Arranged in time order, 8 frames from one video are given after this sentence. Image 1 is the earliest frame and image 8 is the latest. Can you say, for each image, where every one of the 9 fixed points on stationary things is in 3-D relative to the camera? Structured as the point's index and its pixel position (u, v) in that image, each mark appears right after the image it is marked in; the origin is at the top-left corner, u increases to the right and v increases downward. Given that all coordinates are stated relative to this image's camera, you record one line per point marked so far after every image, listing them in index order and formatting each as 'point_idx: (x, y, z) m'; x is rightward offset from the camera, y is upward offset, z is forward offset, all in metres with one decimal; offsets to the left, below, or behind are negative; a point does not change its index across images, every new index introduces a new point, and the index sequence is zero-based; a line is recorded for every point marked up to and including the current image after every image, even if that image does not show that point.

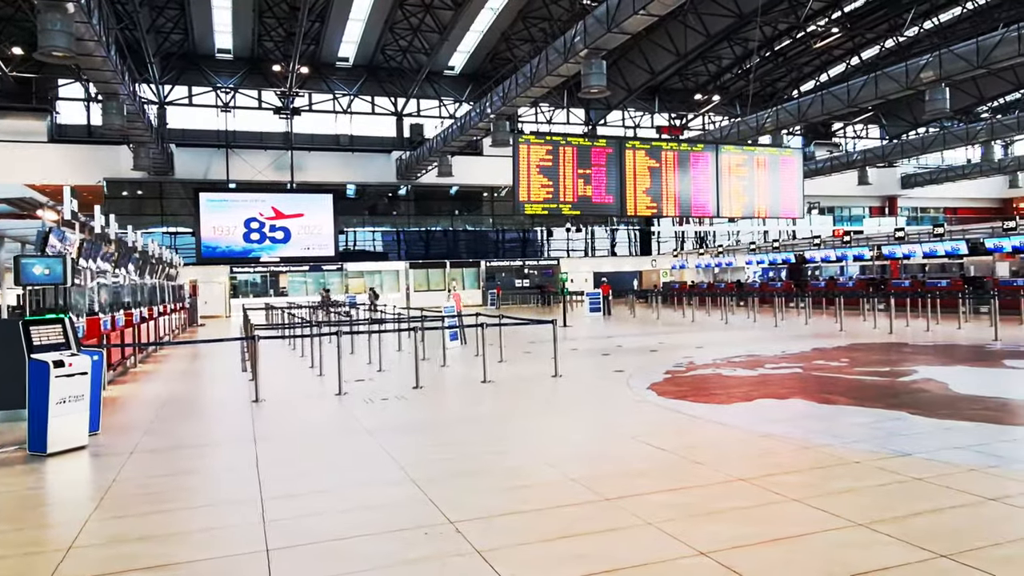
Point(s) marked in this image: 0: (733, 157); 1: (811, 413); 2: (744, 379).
0: (+4.5, +2.7, +14.9) m
1: (+2.5, -1.1, +6.2) m
2: (+2.6, -1.0, +8.3) m
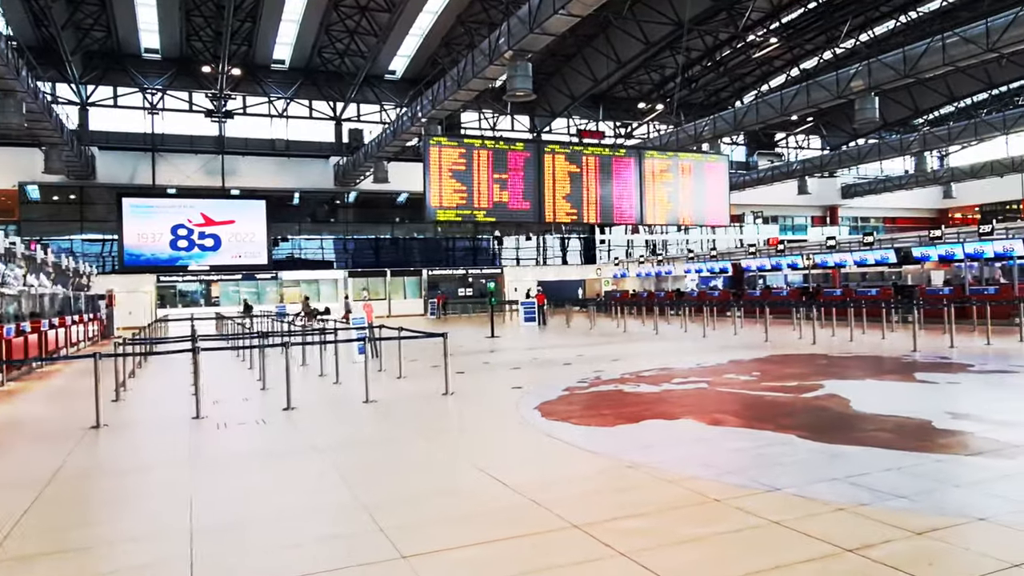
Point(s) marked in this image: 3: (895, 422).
0: (+2.9, +2.5, +14.5) m
1: (+1.4, -1.1, +5.6) m
2: (+1.4, -1.1, +7.7) m
3: (+3.1, -1.1, +5.9) m
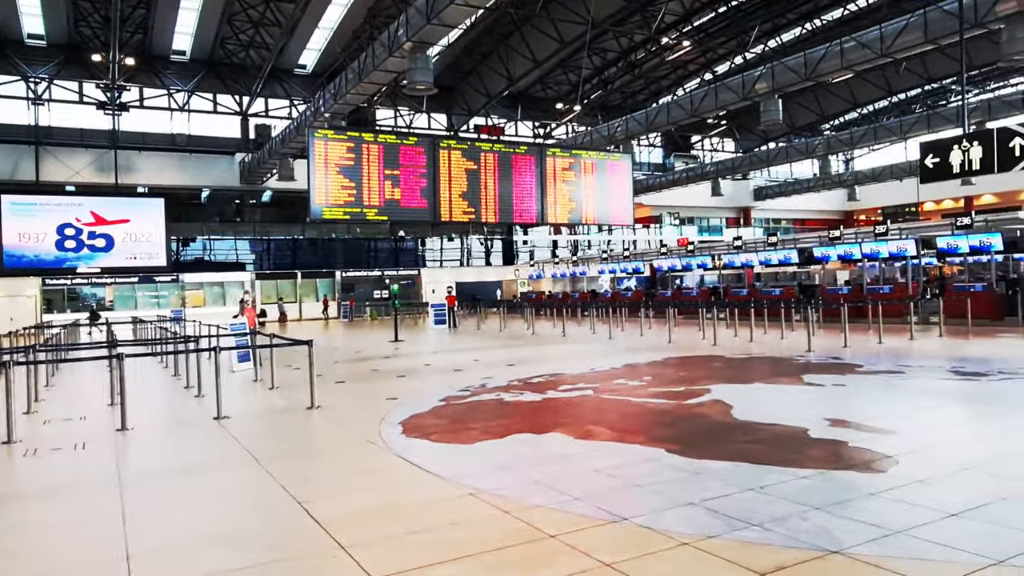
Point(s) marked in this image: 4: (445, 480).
0: (+0.9, +2.5, +14.1) m
1: (+0.3, -1.2, +5.1) m
2: (+0.1, -1.2, +7.2) m
3: (+2.0, -1.1, +5.6) m
4: (-0.4, -1.2, +4.6) m
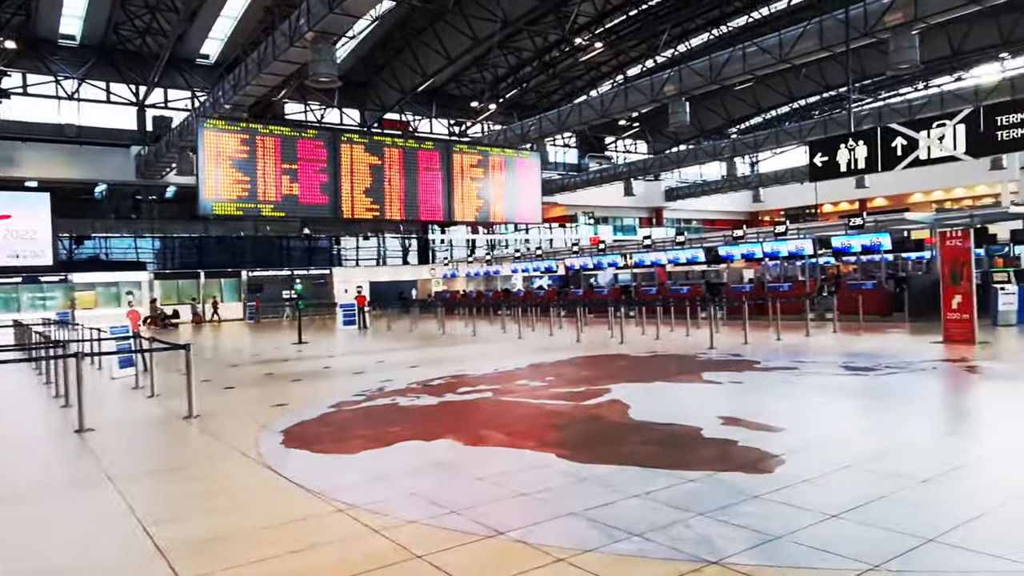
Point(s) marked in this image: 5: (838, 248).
0: (-0.9, +2.5, +13.8) m
1: (-0.5, -1.2, +4.9) m
2: (-0.9, -1.2, +6.9) m
3: (+1.1, -1.1, +5.5) m
4: (-1.1, -1.2, +4.3) m
5: (+8.3, +1.0, +18.6) m
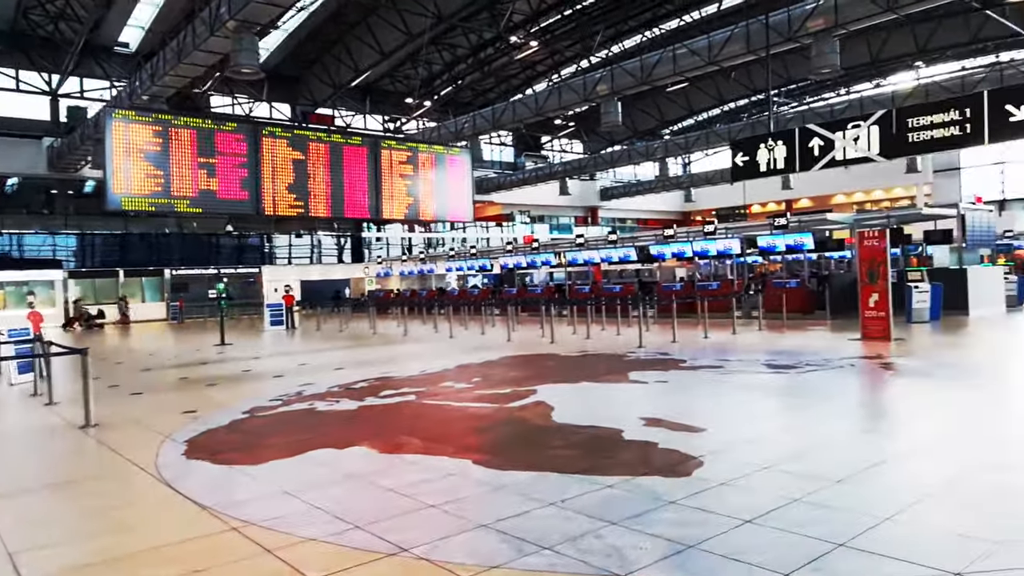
0: (-2.2, +2.5, +13.5) m
1: (-1.0, -1.2, +4.6) m
2: (-1.6, -1.2, +6.6) m
3: (+0.5, -1.1, +5.4) m
4: (-1.6, -1.2, +4.0) m
5: (+6.6, +1.1, +19.1) m
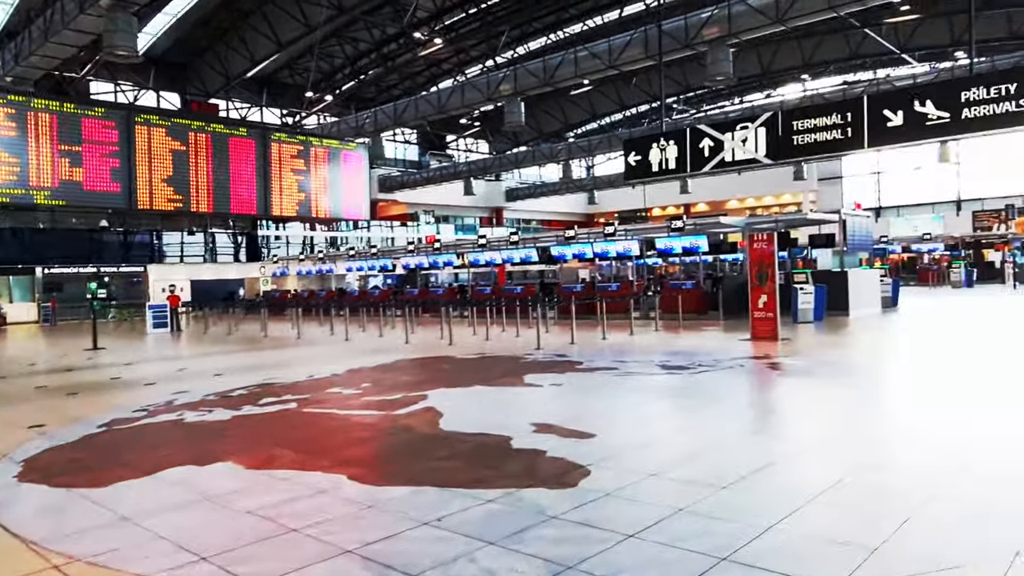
0: (-4.0, +2.5, +12.8) m
1: (-1.7, -1.2, +4.2) m
2: (-2.6, -1.2, +6.1) m
3: (-0.3, -1.1, +5.1) m
4: (-2.2, -1.2, +3.4) m
5: (+4.0, +1.1, +19.5) m
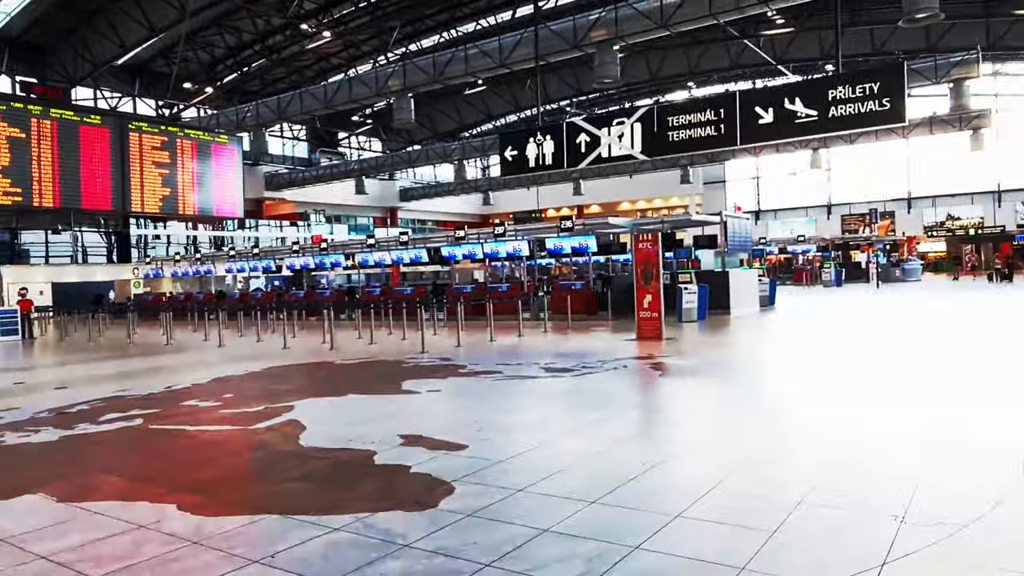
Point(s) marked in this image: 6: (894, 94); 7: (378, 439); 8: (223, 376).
0: (-5.9, +2.4, +11.8) m
1: (-2.4, -1.2, +3.5) m
2: (-3.6, -1.2, +5.3) m
3: (-1.1, -1.1, +4.7) m
4: (-2.9, -1.2, +2.7) m
5: (+1.1, +1.0, +19.5) m
6: (+3.9, +2.1, +7.5) m
7: (-1.0, -1.1, +5.2) m
8: (-3.7, -1.1, +9.4) m
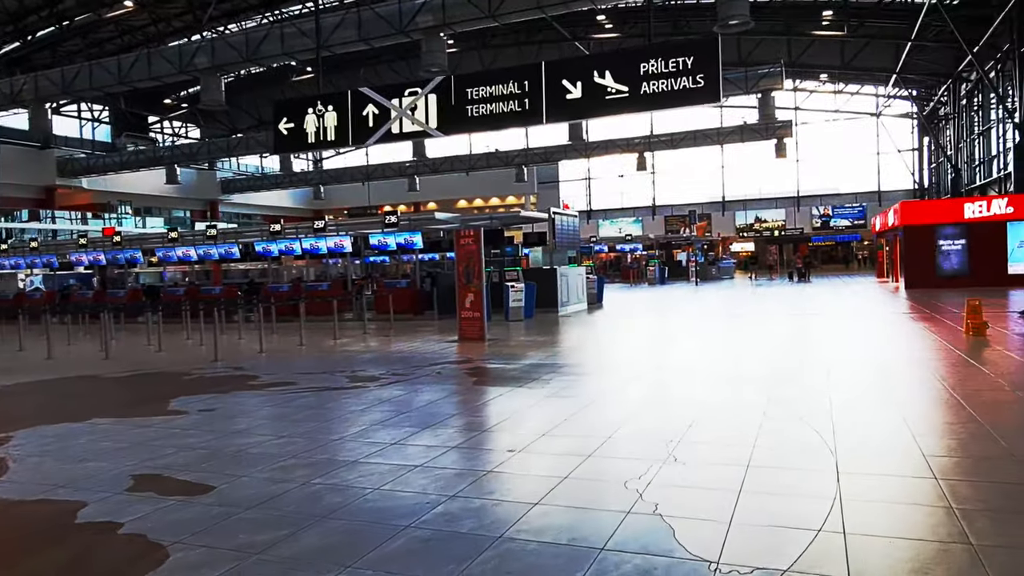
0: (-8.5, +2.4, +9.4) m
1: (-3.4, -1.2, +2.1) m
2: (-4.9, -1.2, +3.6) m
3: (-2.4, -1.1, +3.5) m
4: (-3.6, -1.2, +1.2) m
5: (-3.3, +1.1, +18.4) m
6: (+2.0, +2.1, +7.3) m
7: (-2.3, -1.1, +4.1) m
8: (-5.9, -1.1, +7.6) m
